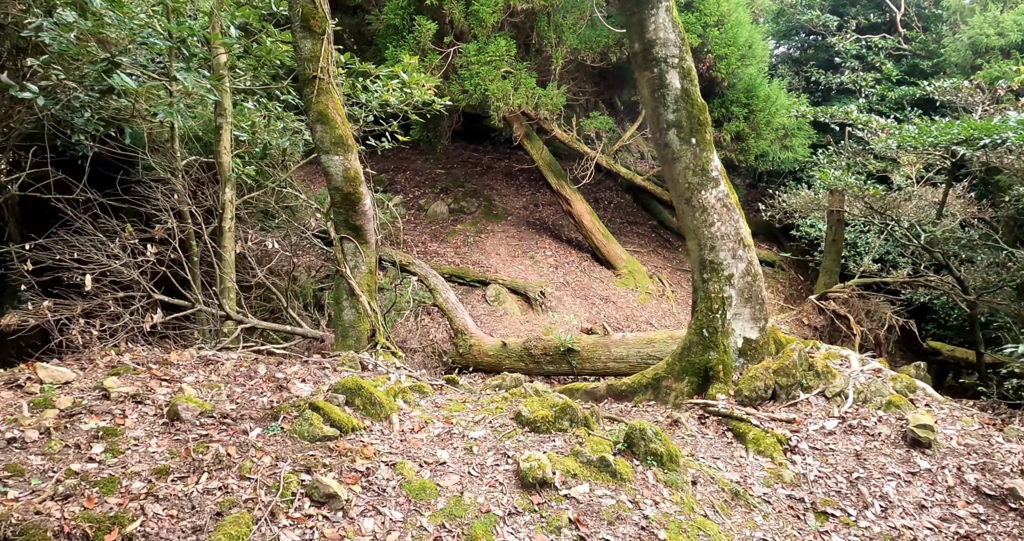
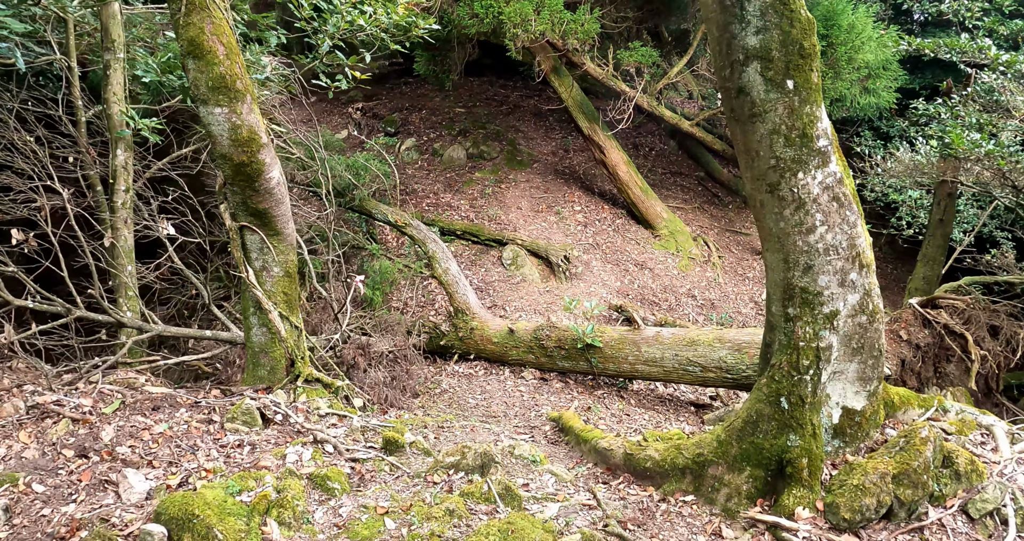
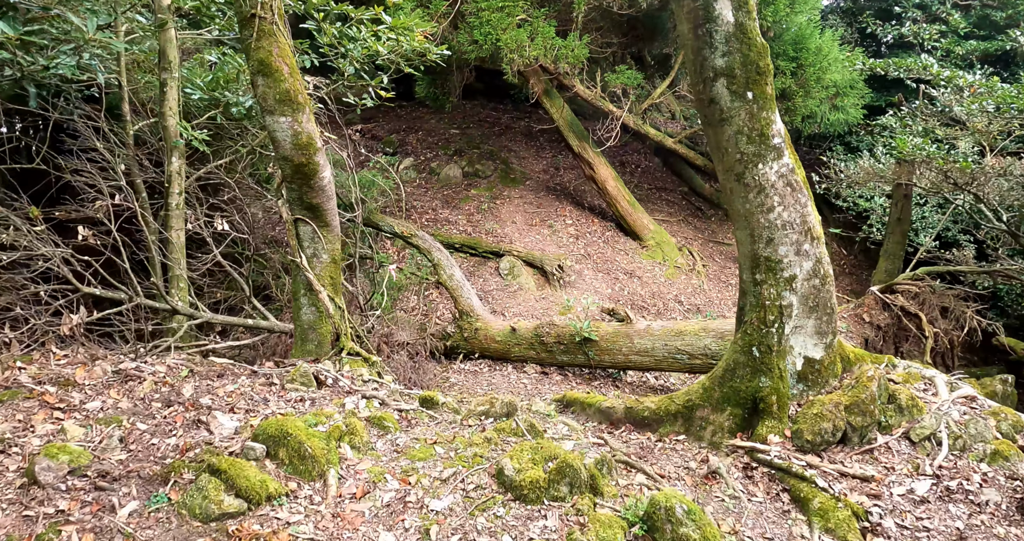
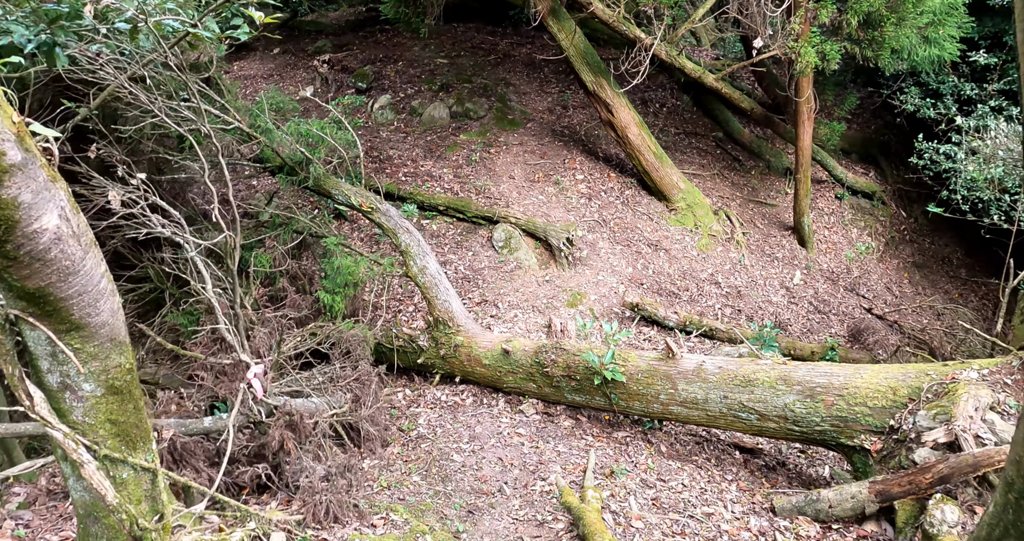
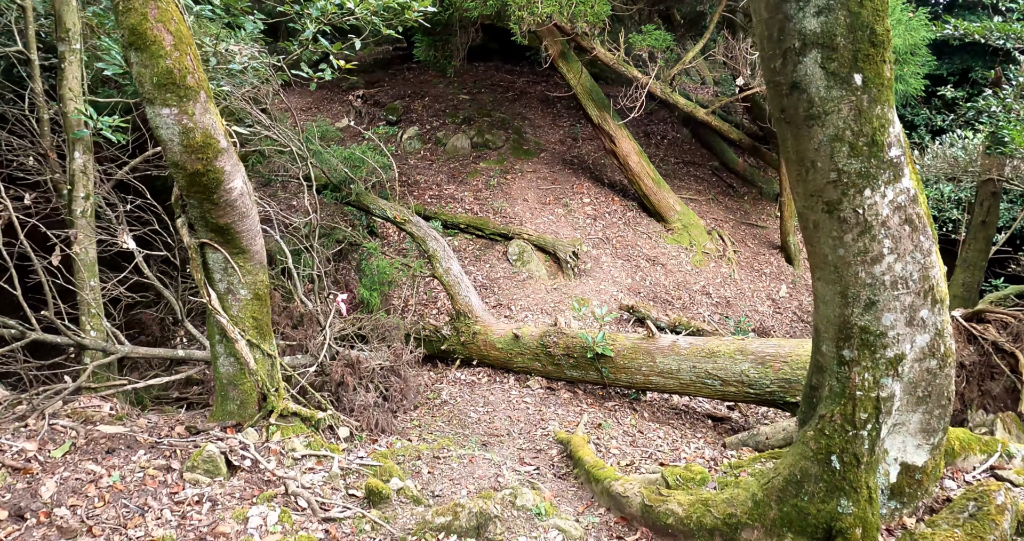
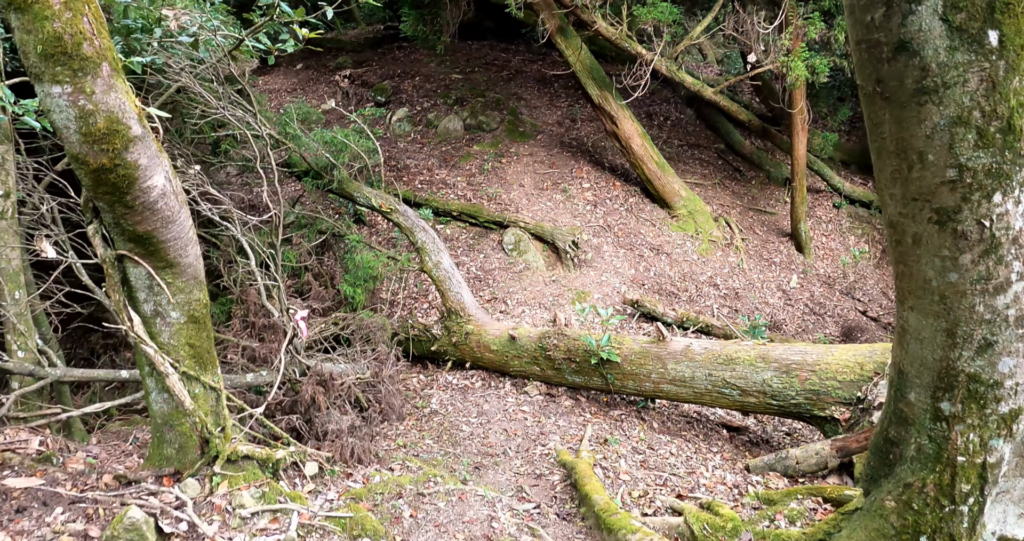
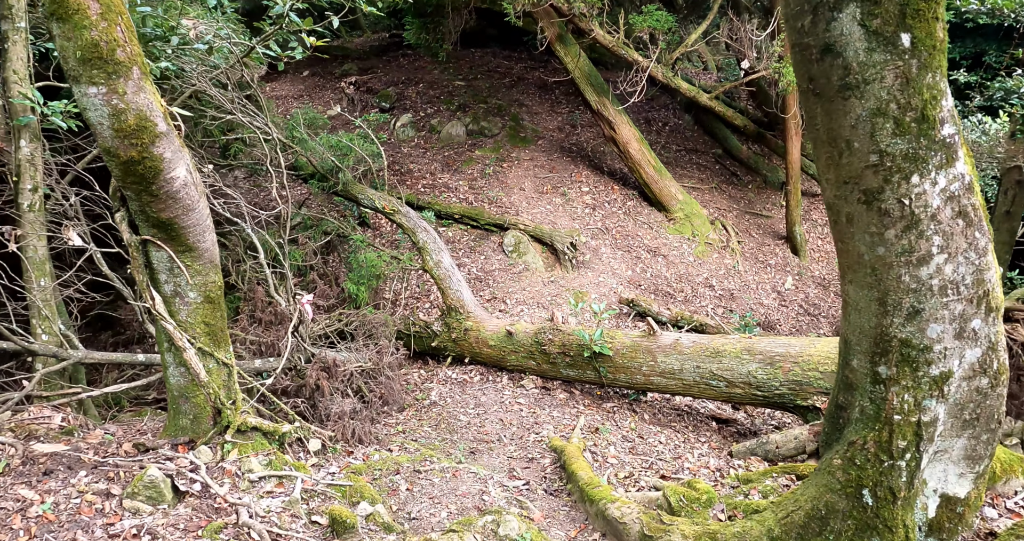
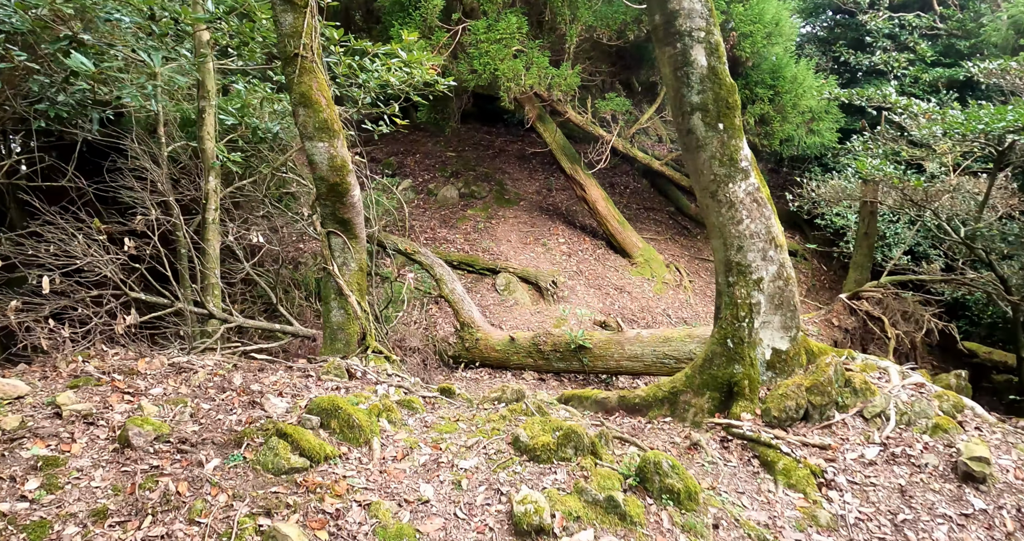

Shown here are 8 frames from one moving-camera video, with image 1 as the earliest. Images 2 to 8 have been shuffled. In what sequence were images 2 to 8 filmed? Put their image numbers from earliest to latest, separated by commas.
8, 3, 2, 5, 7, 6, 4
